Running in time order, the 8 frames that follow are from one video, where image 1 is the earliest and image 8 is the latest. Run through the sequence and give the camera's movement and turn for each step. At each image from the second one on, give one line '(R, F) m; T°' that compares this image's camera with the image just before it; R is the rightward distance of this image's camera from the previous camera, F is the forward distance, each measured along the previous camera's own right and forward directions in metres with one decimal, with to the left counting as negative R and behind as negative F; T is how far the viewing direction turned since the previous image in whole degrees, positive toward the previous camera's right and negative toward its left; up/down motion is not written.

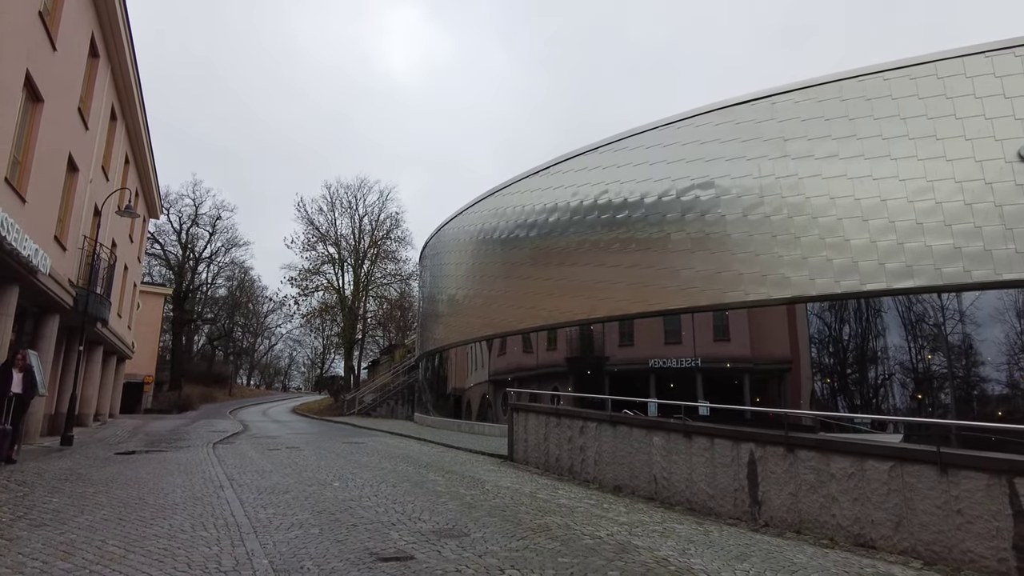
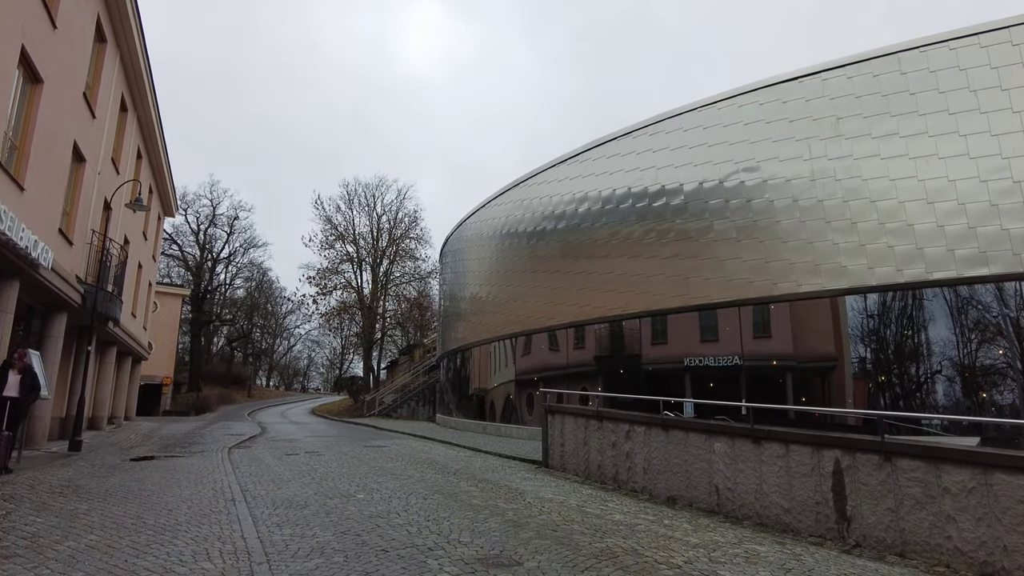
(-0.4, +1.1) m; -1°
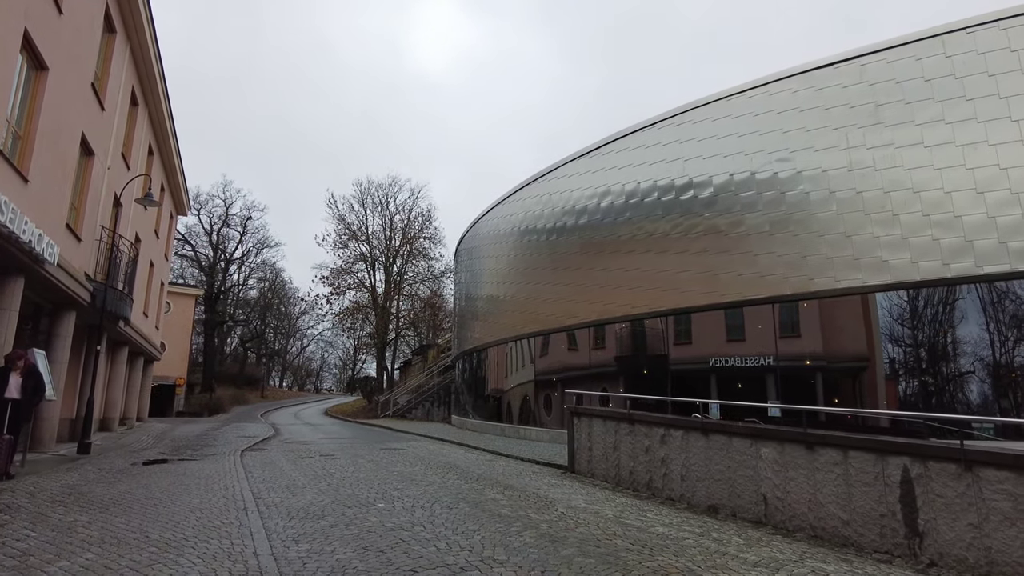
(-0.3, +0.6) m; -1°
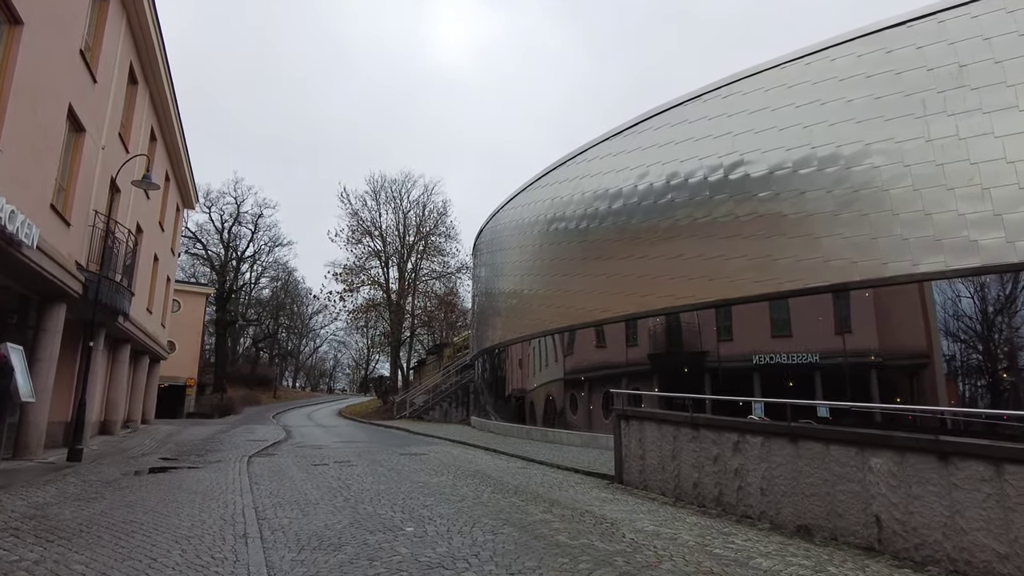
(-0.5, +1.5) m; -1°
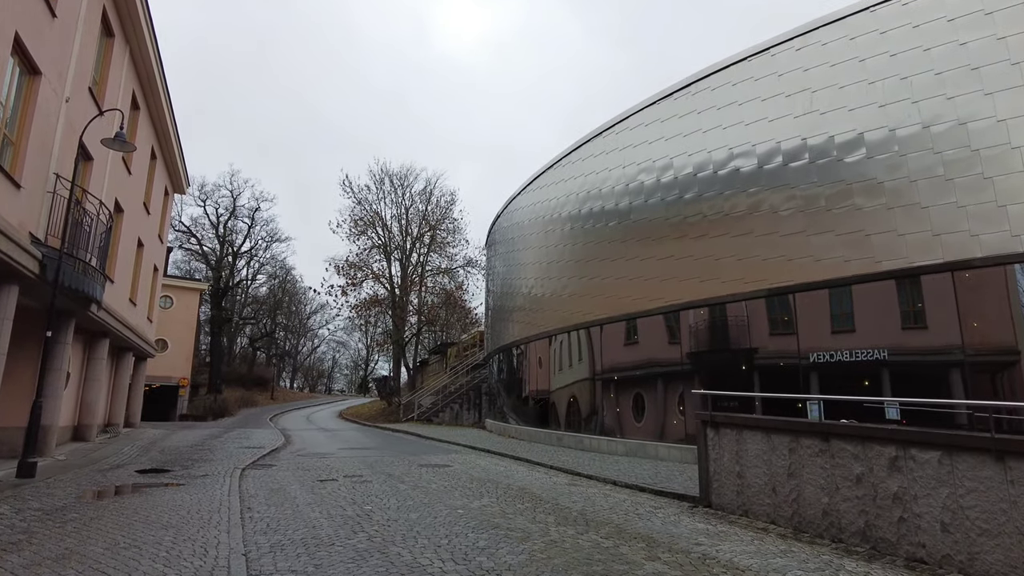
(-0.9, +2.3) m; 0°
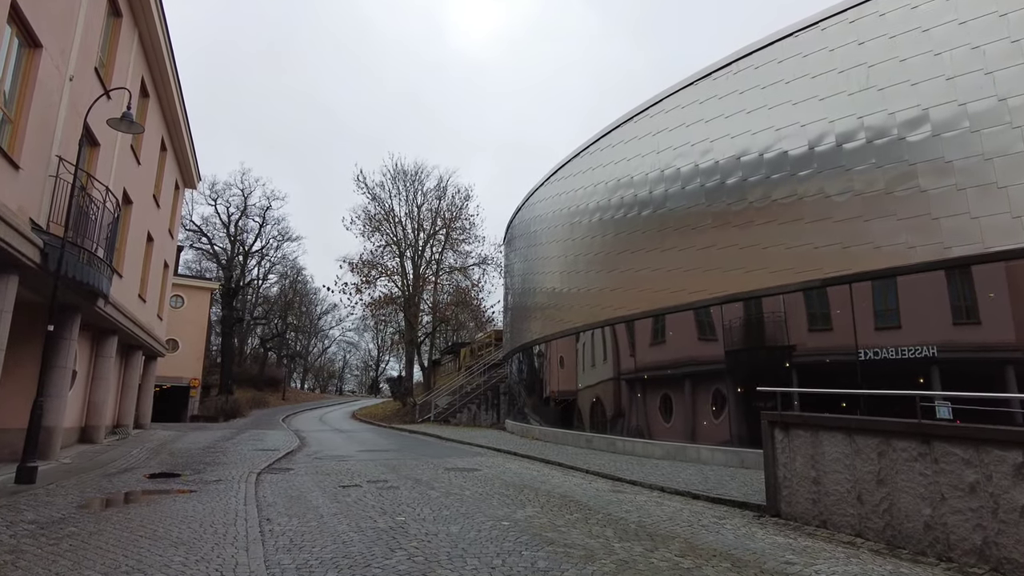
(-0.5, +0.9) m; -1°
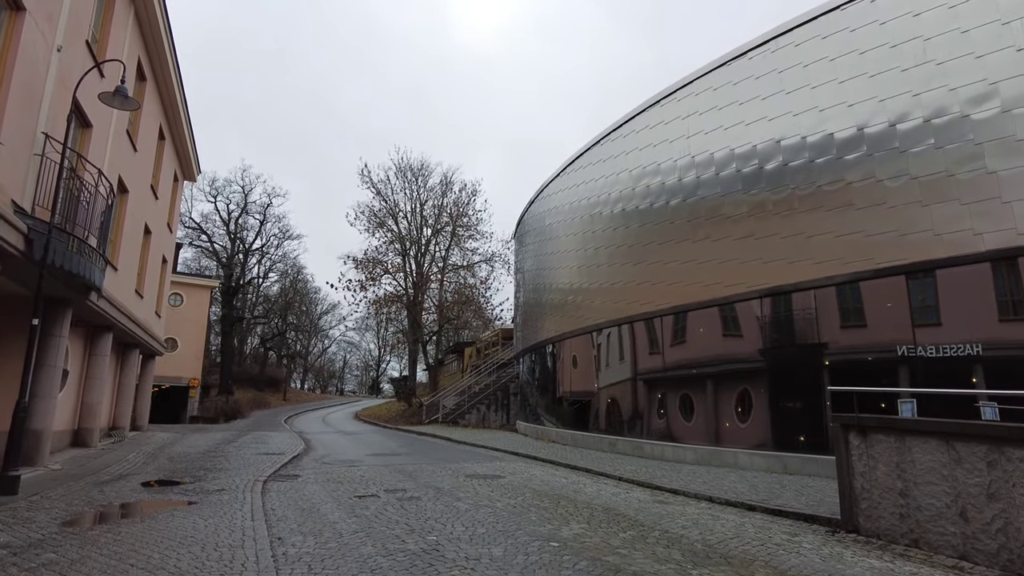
(-0.5, +0.9) m; 0°
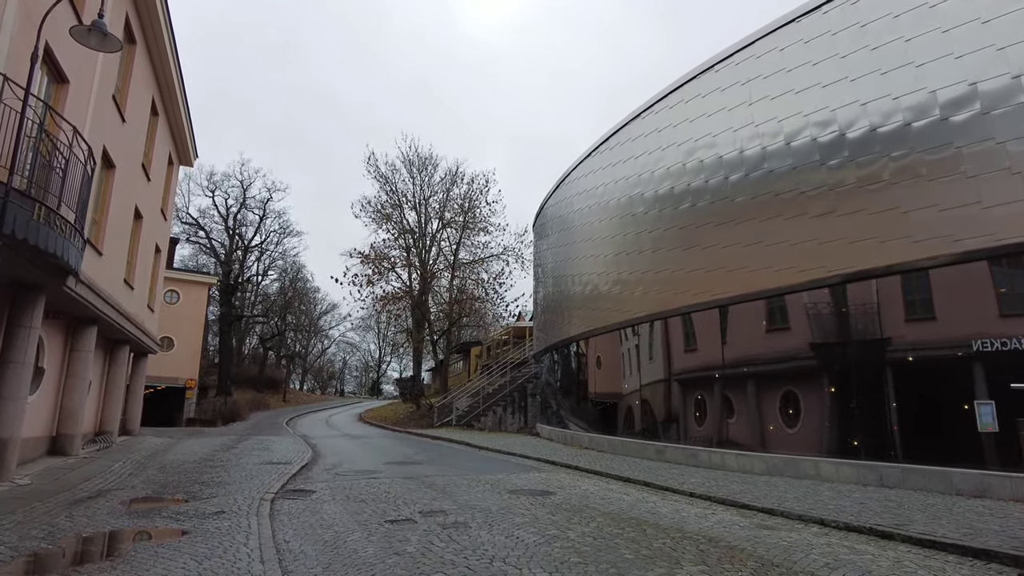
(-0.8, +1.7) m; 0°
